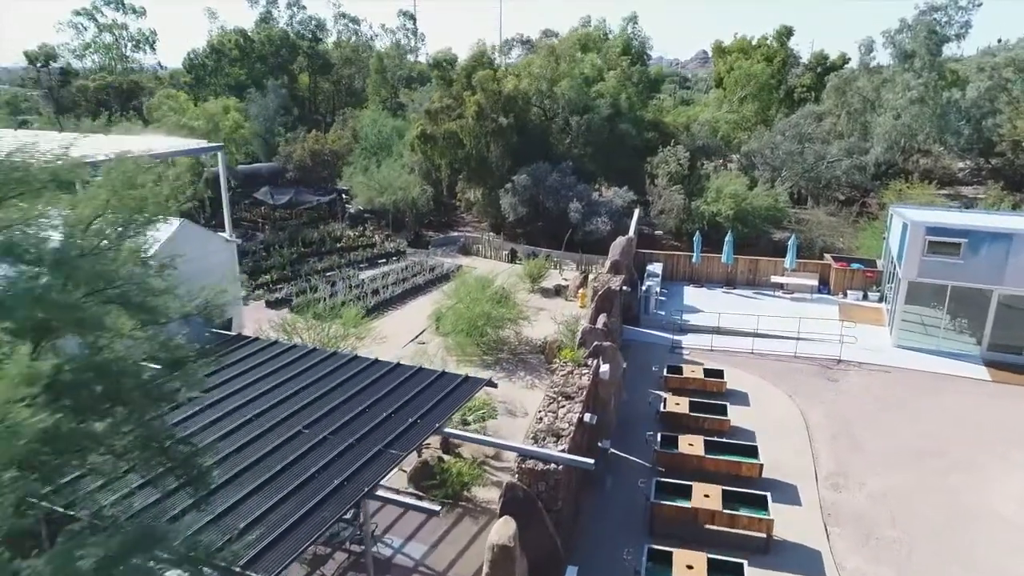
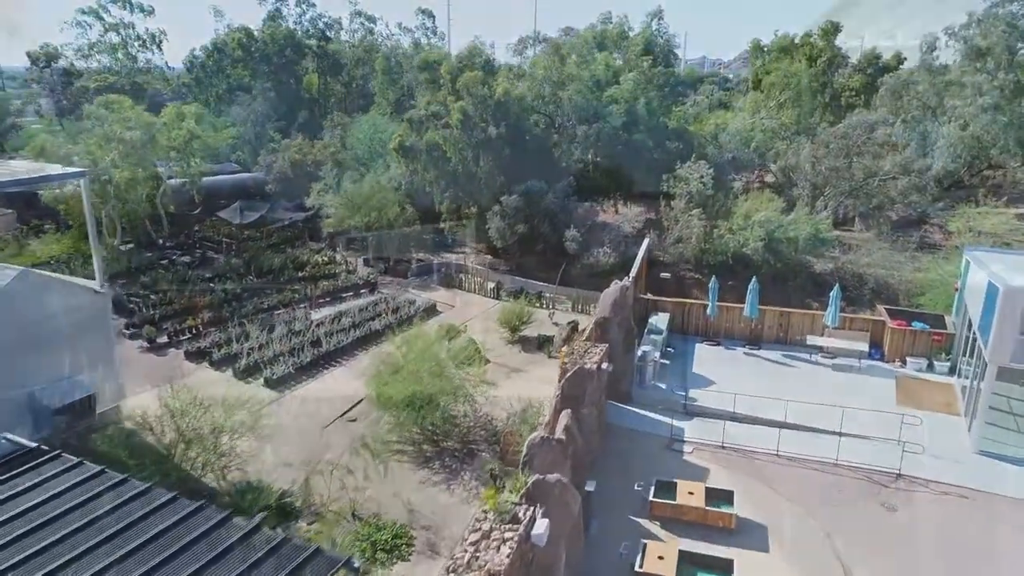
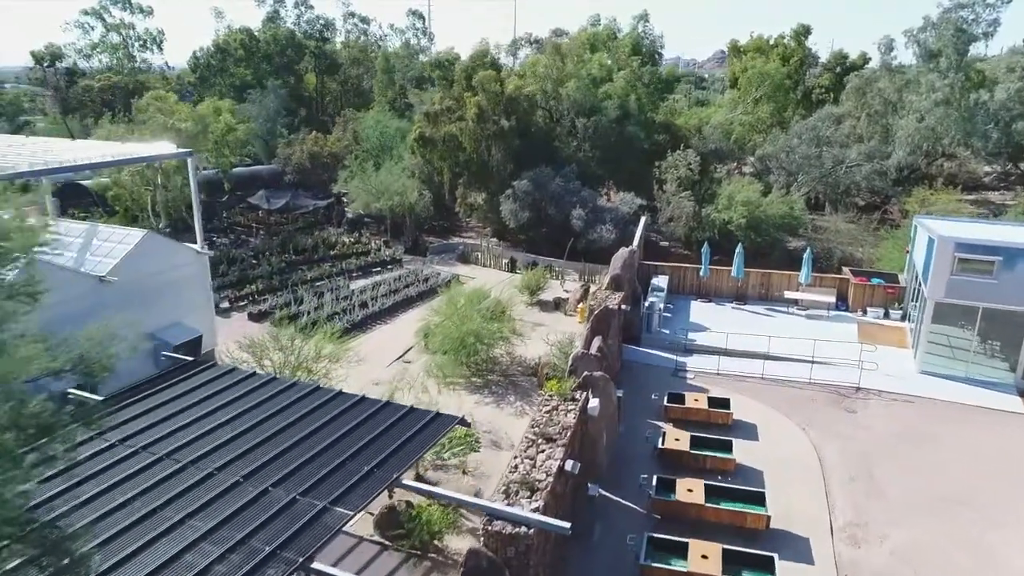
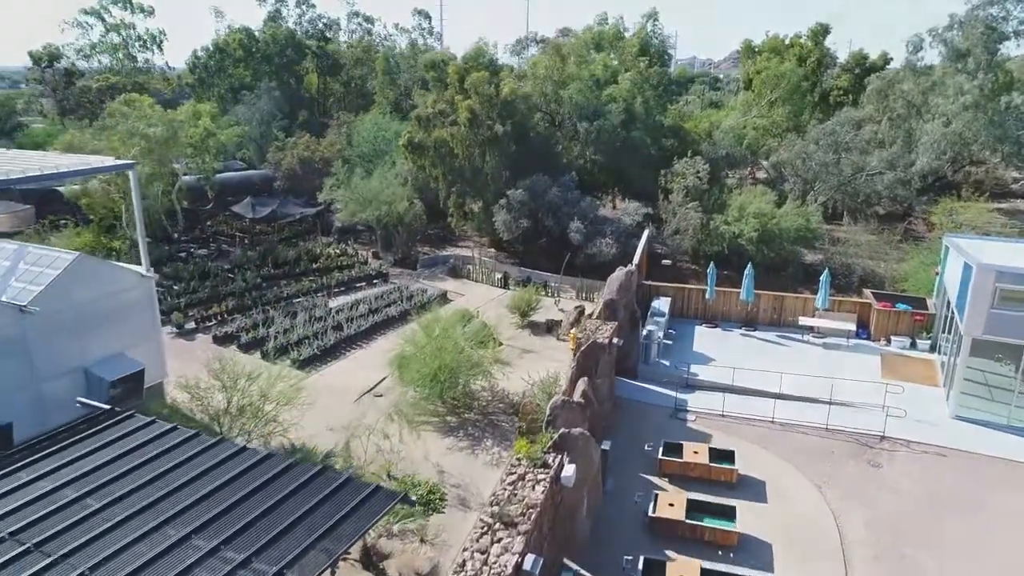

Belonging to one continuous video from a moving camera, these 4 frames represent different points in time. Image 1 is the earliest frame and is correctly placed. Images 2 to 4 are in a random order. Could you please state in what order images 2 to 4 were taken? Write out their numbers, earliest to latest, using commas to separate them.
3, 4, 2
